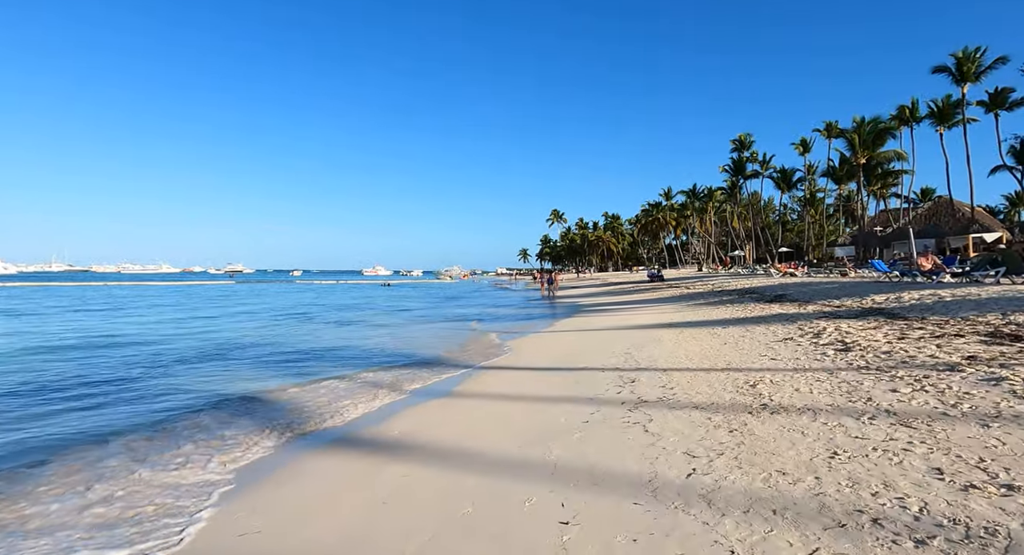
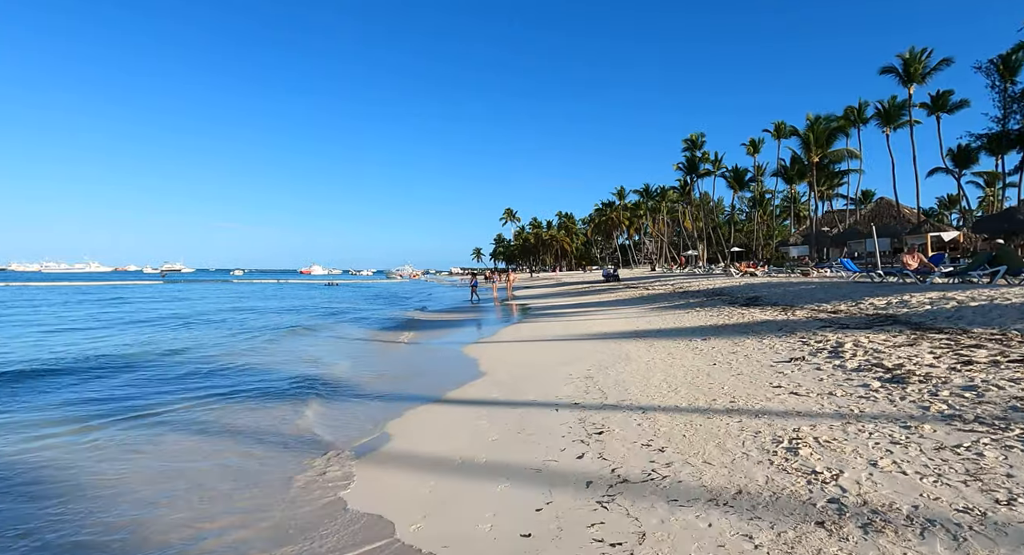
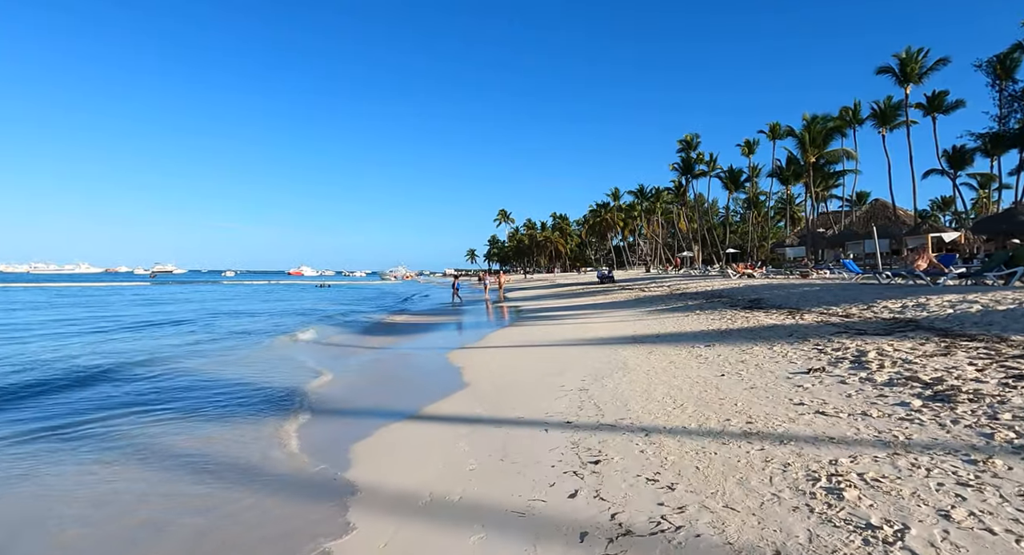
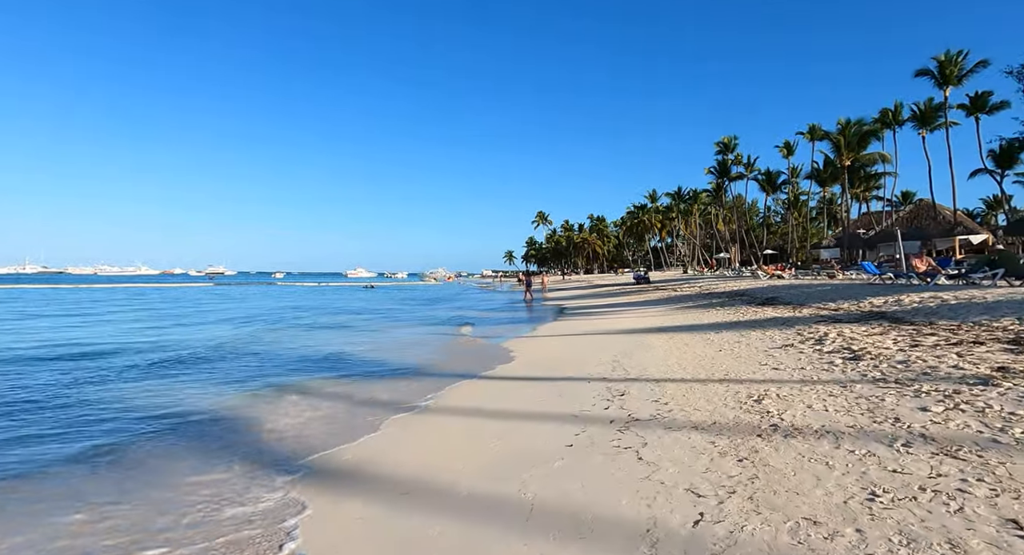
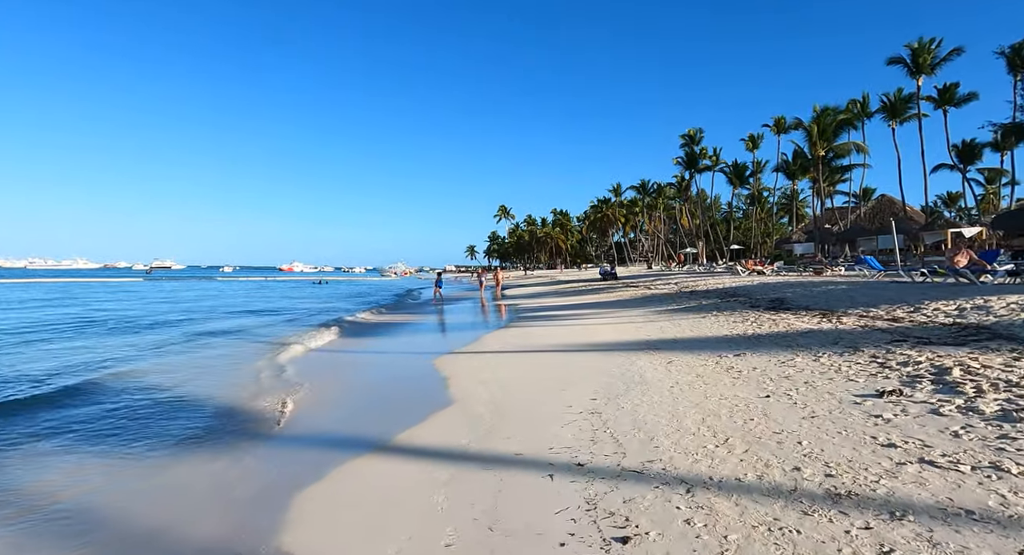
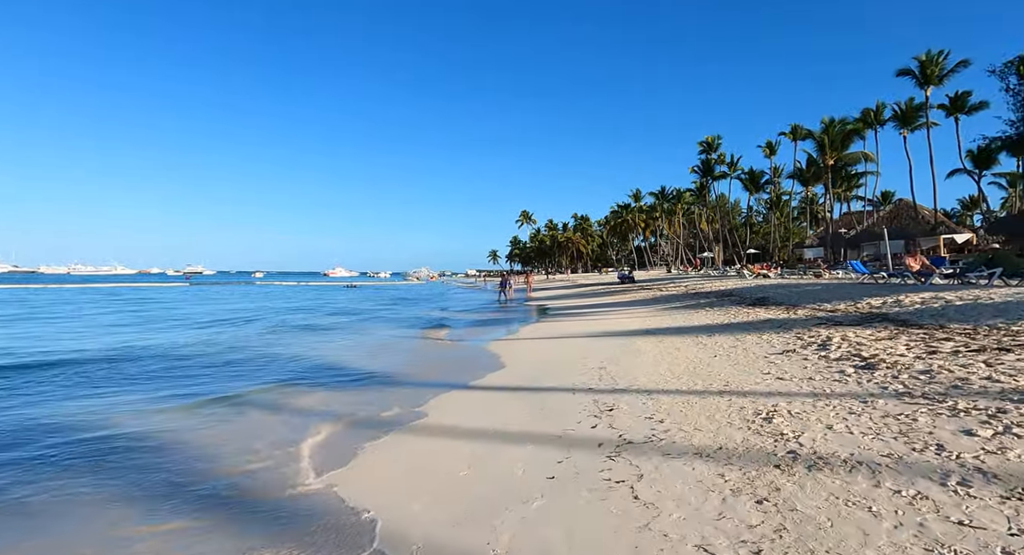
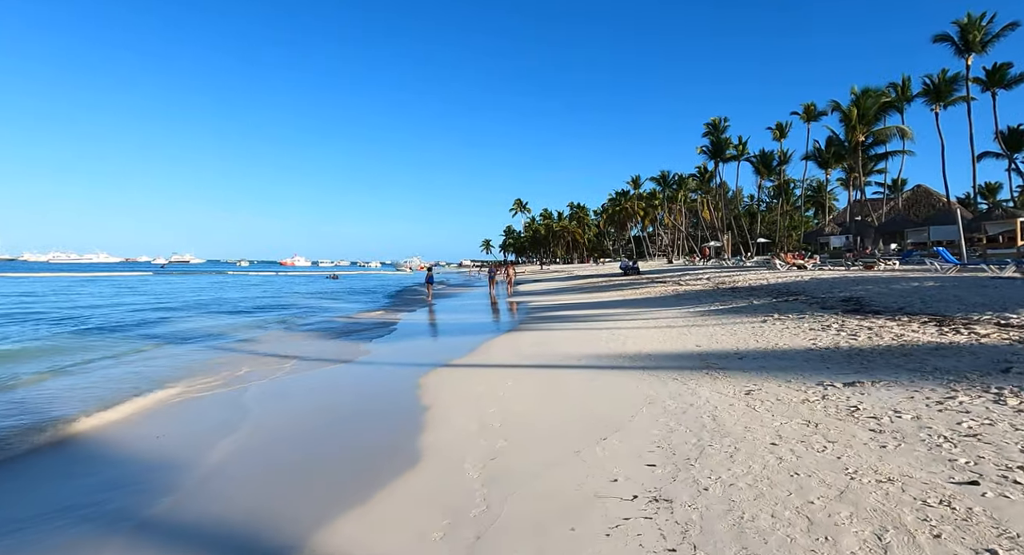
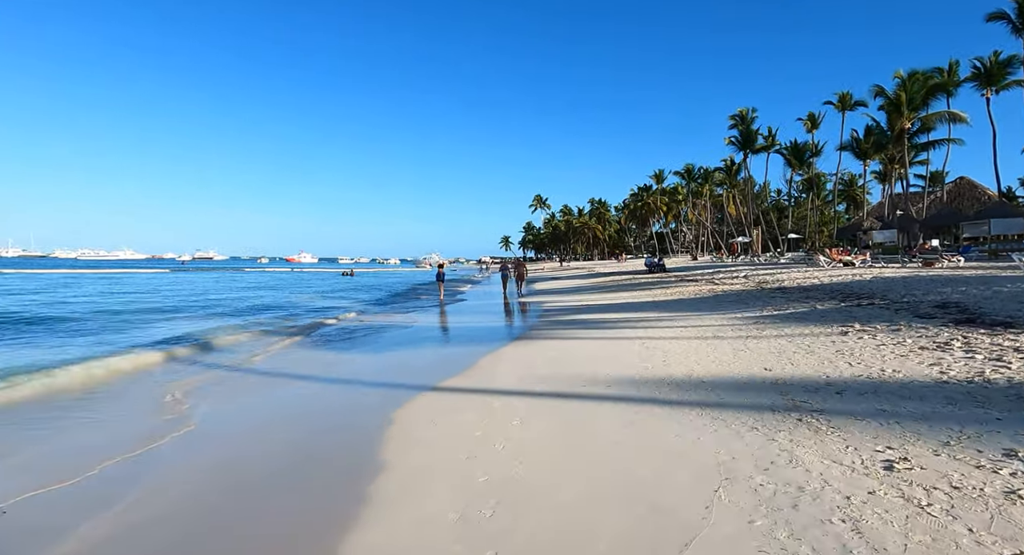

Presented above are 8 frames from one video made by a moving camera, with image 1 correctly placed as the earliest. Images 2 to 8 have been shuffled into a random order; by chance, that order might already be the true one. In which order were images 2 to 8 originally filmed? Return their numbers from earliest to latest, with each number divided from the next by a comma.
4, 6, 2, 3, 5, 7, 8
